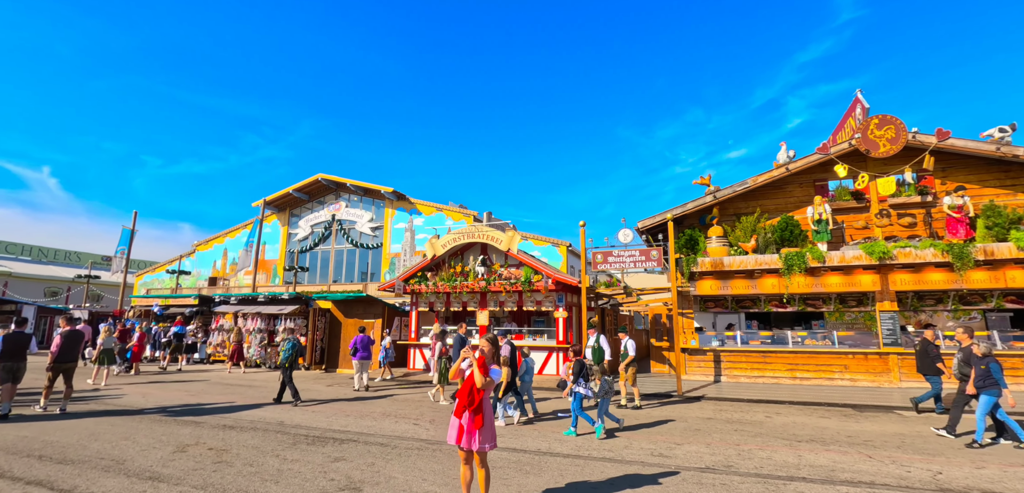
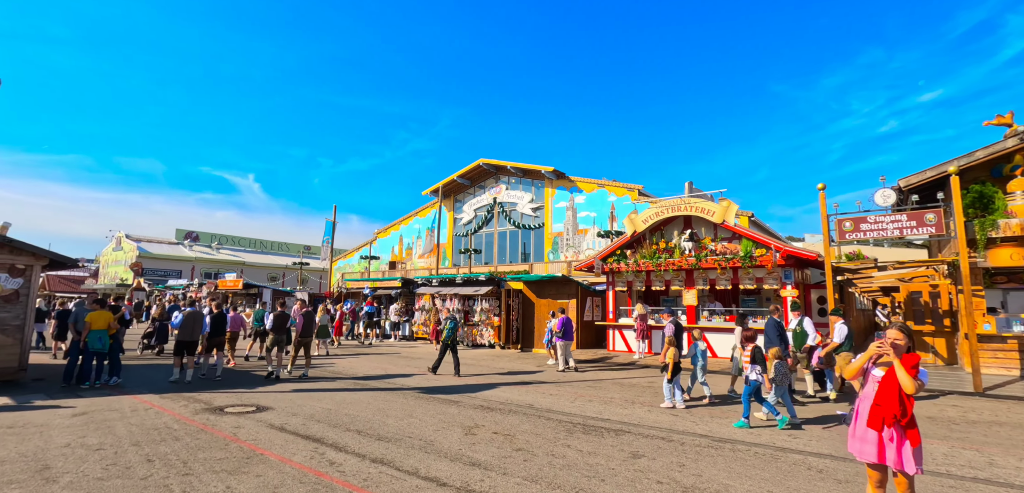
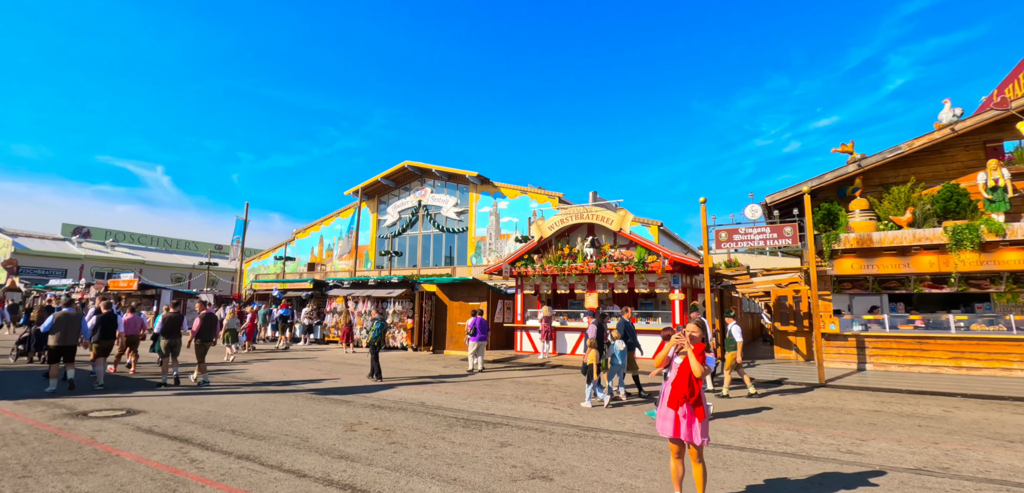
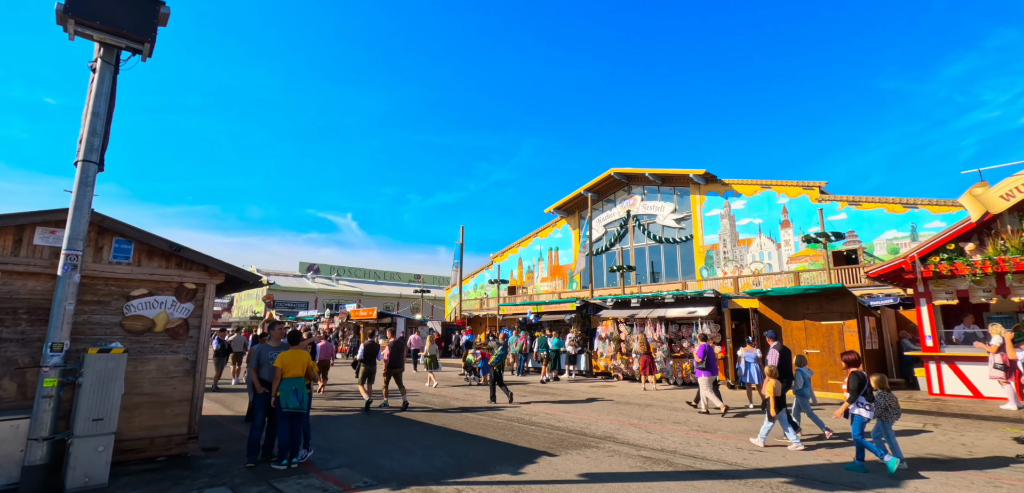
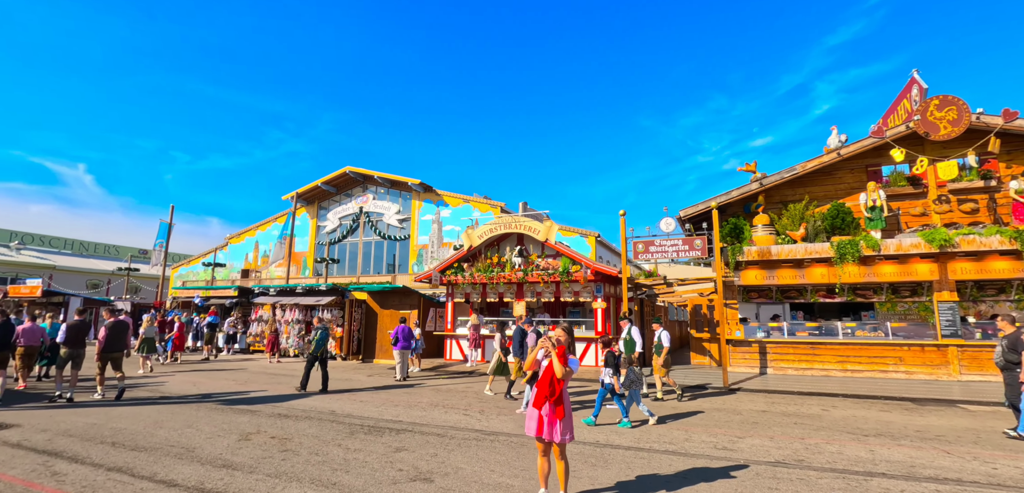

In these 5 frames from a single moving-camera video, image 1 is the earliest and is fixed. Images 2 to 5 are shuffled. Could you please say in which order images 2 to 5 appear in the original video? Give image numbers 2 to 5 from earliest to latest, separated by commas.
5, 3, 2, 4
